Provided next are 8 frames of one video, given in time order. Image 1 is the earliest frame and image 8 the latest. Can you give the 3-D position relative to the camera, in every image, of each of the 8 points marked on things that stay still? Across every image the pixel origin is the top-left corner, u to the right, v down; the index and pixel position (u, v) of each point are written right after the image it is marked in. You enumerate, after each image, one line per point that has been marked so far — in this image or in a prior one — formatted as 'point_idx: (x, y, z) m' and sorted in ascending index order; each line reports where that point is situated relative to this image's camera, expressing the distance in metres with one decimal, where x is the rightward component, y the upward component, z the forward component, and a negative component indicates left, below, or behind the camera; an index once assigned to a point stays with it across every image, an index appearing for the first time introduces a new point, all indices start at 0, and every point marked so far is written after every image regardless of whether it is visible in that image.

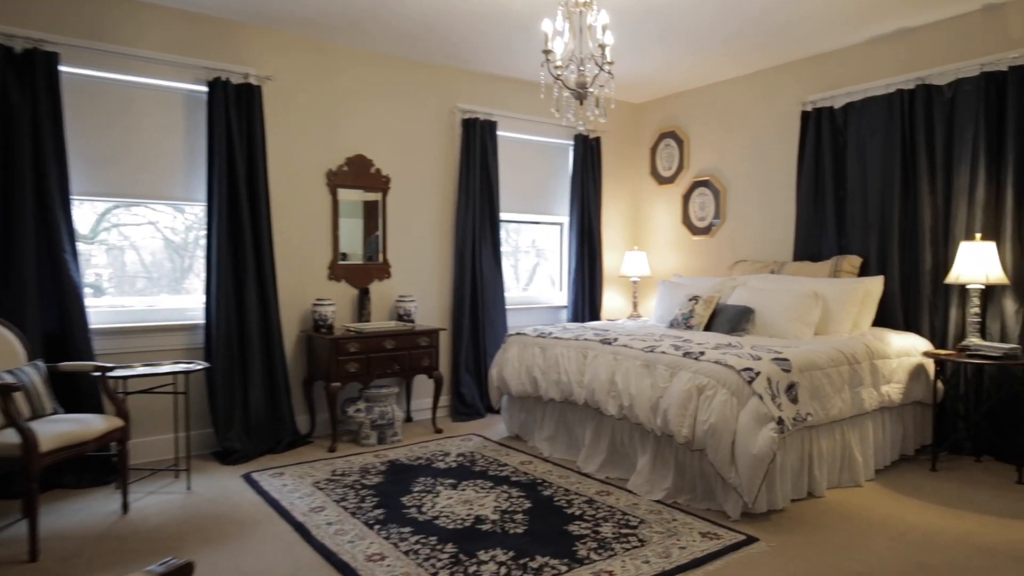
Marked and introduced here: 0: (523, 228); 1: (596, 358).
0: (+0.1, +0.5, +5.2) m
1: (+0.4, -0.4, +3.3) m
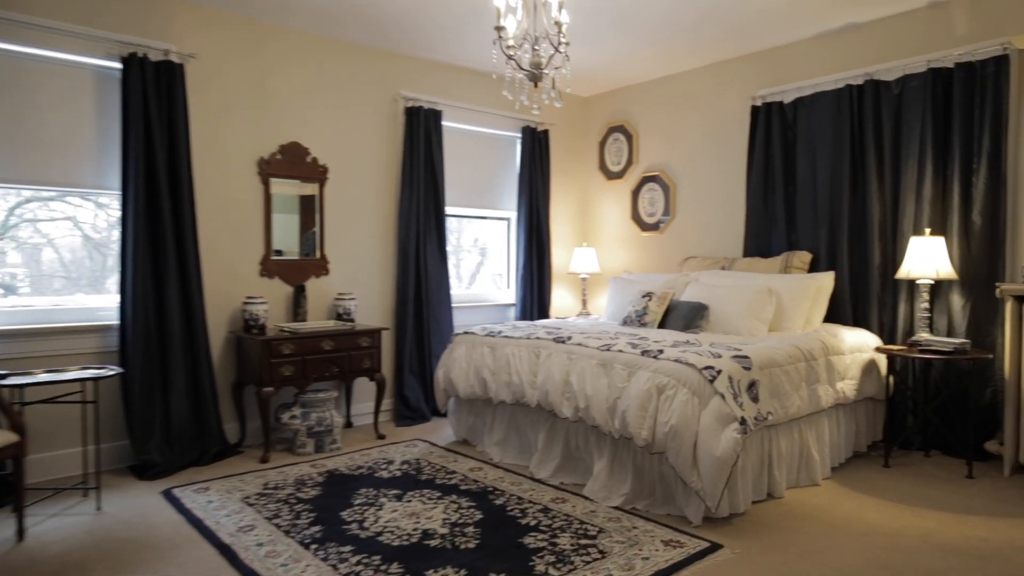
0: (-0.3, +0.5, +5.0) m
1: (+0.2, -0.3, +3.2) m
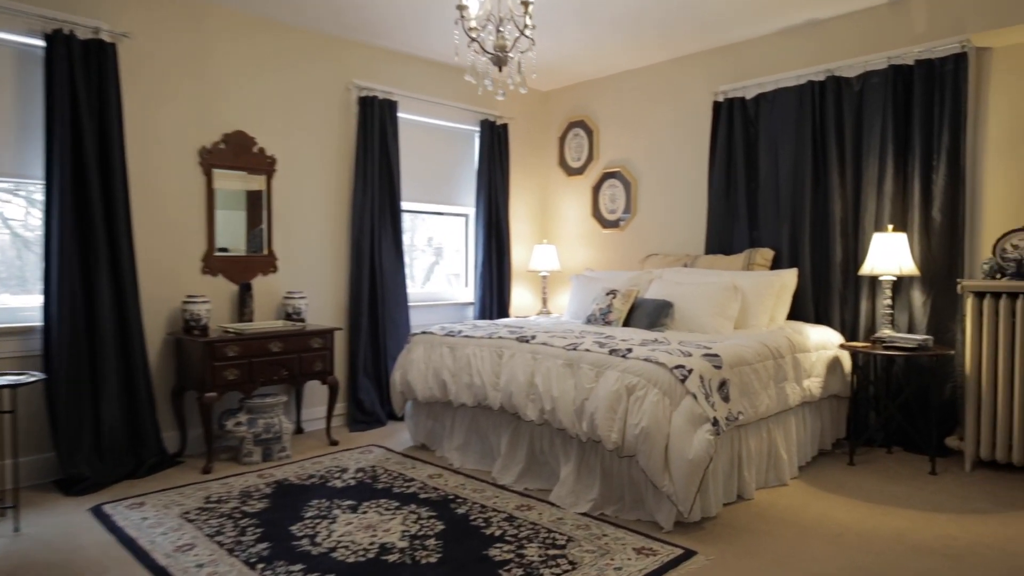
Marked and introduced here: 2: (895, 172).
0: (-0.6, +0.5, +4.8) m
1: (0.0, -0.3, +3.0) m
2: (+2.0, +0.6, +3.6) m
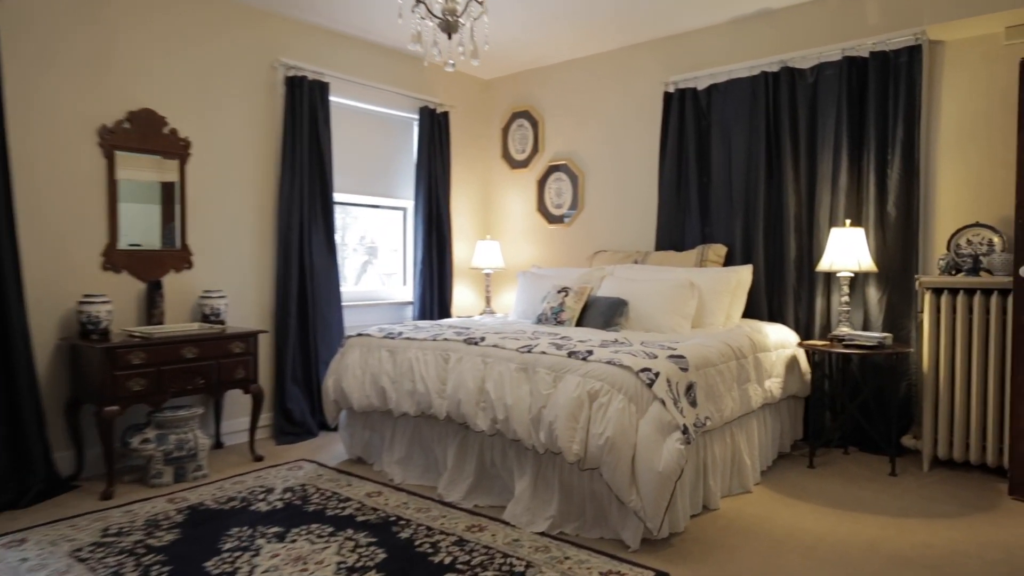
0: (-1.0, +0.5, +4.5) m
1: (-0.2, -0.3, +2.8) m
2: (+1.8, +0.6, +3.5) m
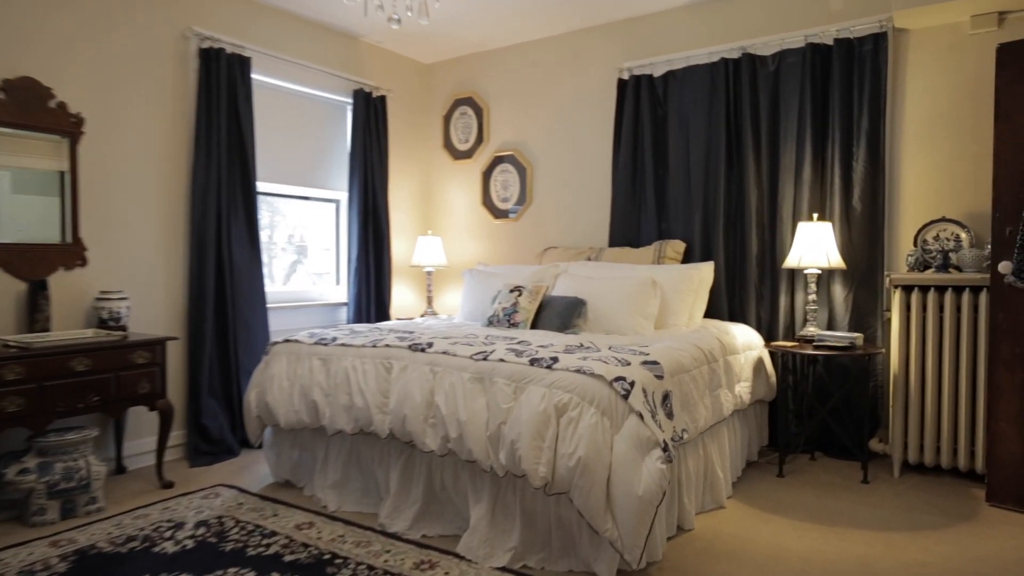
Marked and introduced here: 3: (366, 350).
0: (-1.4, +0.5, +4.1) m
1: (-0.4, -0.3, +2.4) m
2: (+1.5, +0.6, +3.3) m
3: (-0.6, -0.2, +2.6) m
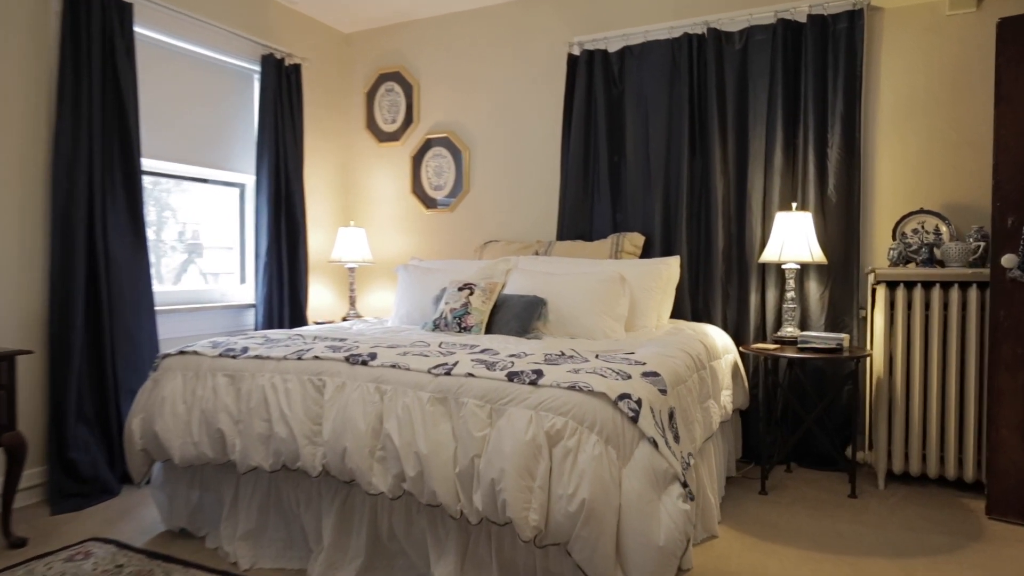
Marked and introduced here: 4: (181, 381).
0: (-1.7, +0.5, +3.4) m
1: (-0.5, -0.3, +1.9) m
2: (+1.3, +0.7, +3.1) m
3: (-0.7, -0.2, +2.1) m
4: (-1.1, -0.3, +2.2) m
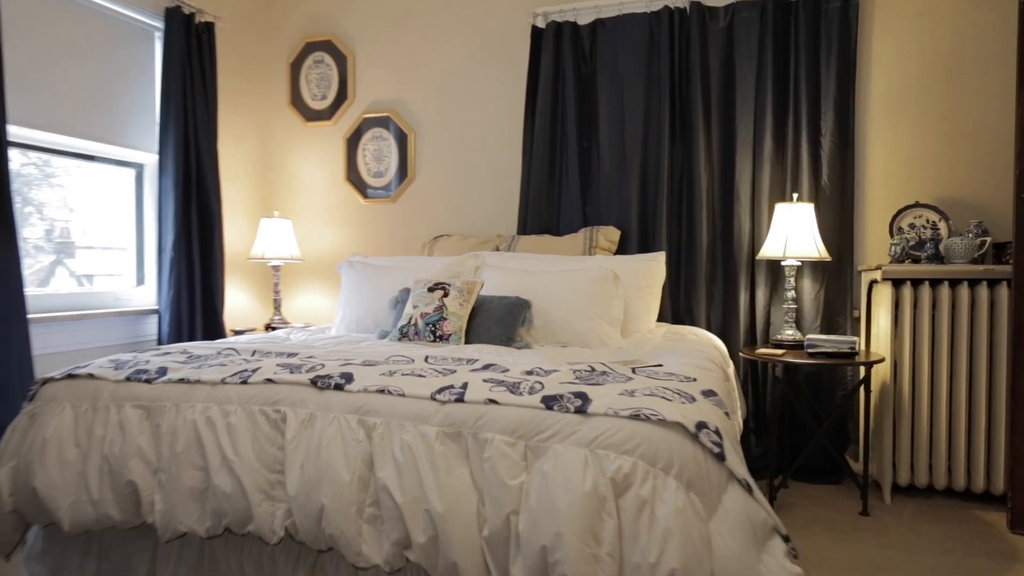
0: (-1.8, +0.5, +2.7) m
1: (-0.4, -0.3, +1.4) m
2: (+1.1, +0.7, +2.8) m
3: (-0.7, -0.2, +1.5) m
4: (-1.1, -0.3, +1.6) m
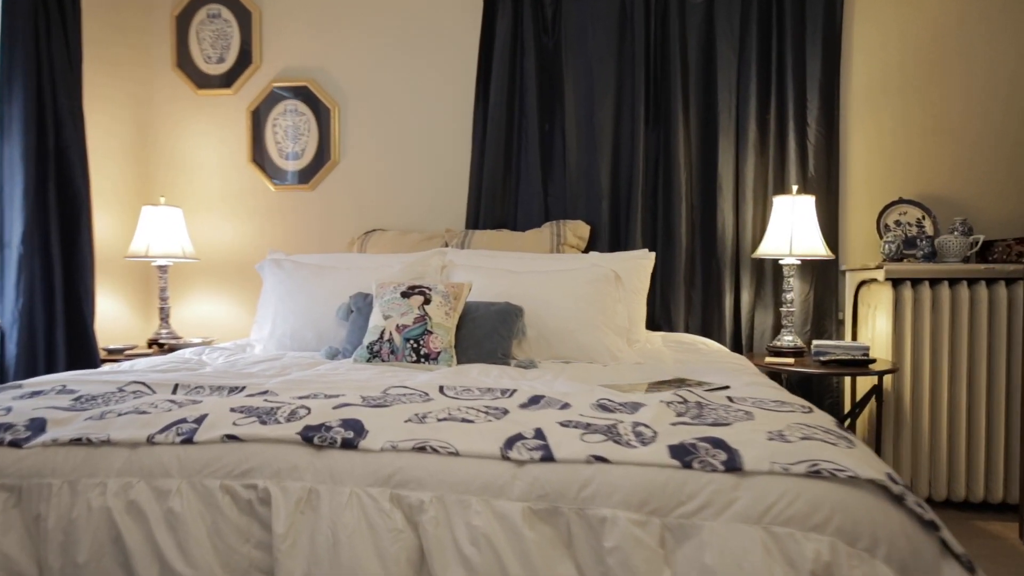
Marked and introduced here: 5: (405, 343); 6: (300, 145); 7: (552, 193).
0: (-1.9, +0.5, +1.9) m
1: (-0.3, -0.3, +0.9) m
2: (+1.0, +0.7, +2.6) m
3: (-0.5, -0.2, +1.0) m
4: (-0.9, -0.3, +1.0) m
5: (-0.3, -0.1, +1.7) m
6: (-0.9, +0.6, +2.9) m
7: (+0.2, +0.4, +2.8) m
